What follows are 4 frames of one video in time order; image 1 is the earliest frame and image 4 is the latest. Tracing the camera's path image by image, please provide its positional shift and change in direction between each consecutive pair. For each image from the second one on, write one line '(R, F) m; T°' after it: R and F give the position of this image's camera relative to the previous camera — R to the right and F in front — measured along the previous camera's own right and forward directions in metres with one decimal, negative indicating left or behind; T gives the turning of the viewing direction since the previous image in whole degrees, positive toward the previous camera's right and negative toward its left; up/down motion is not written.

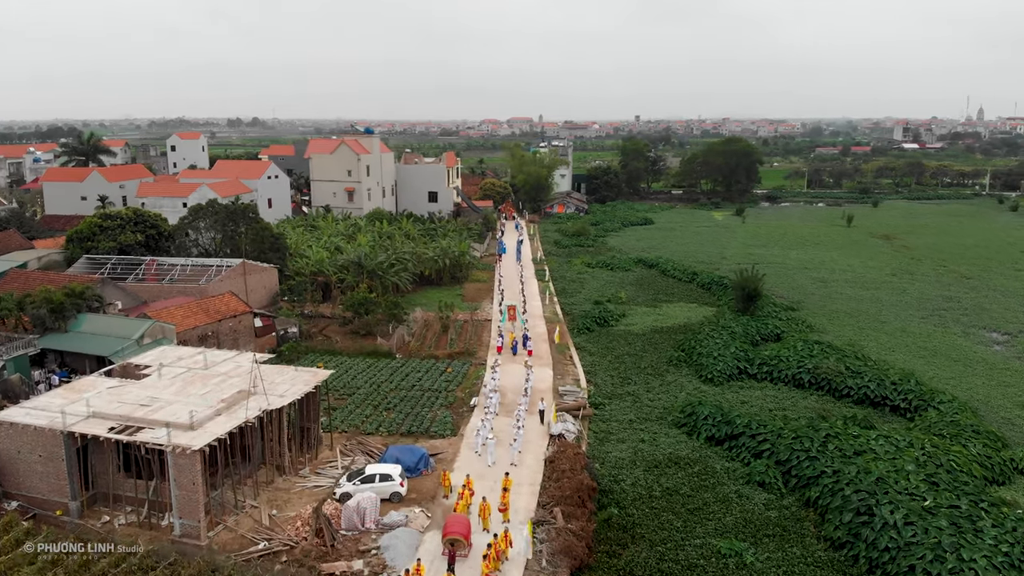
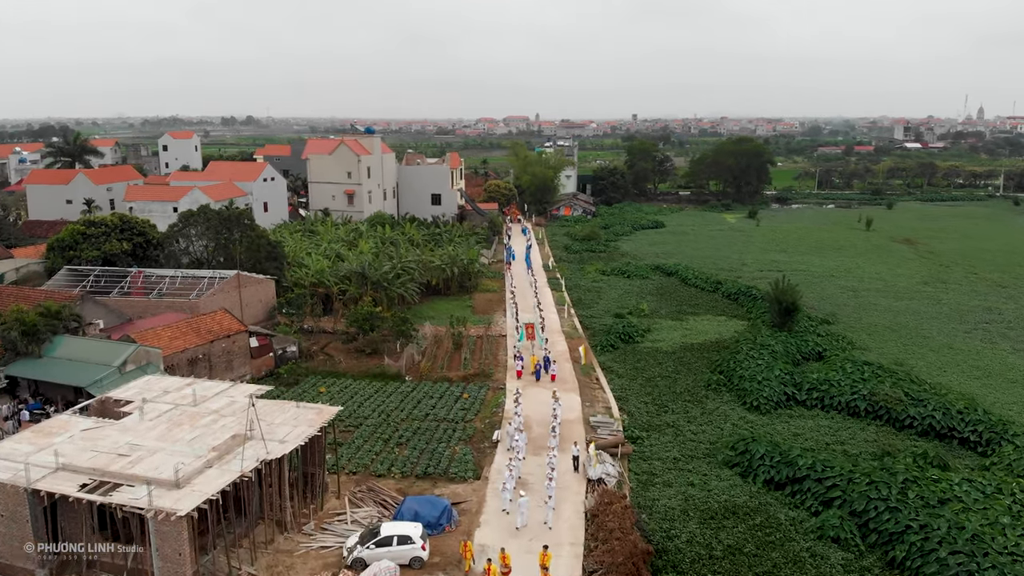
(-0.9, +2.3) m; 0°
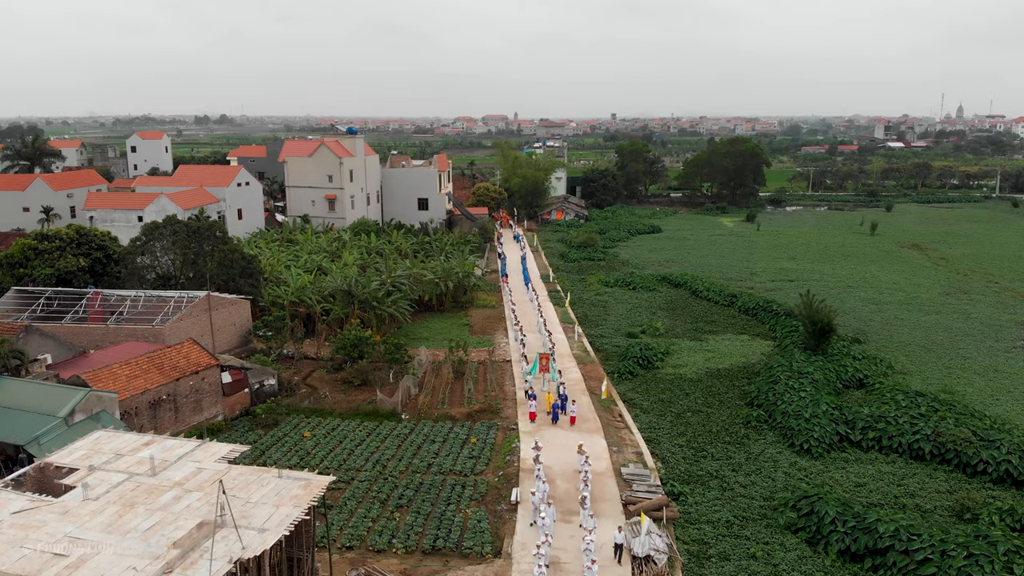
(-0.9, +2.9) m; +2°
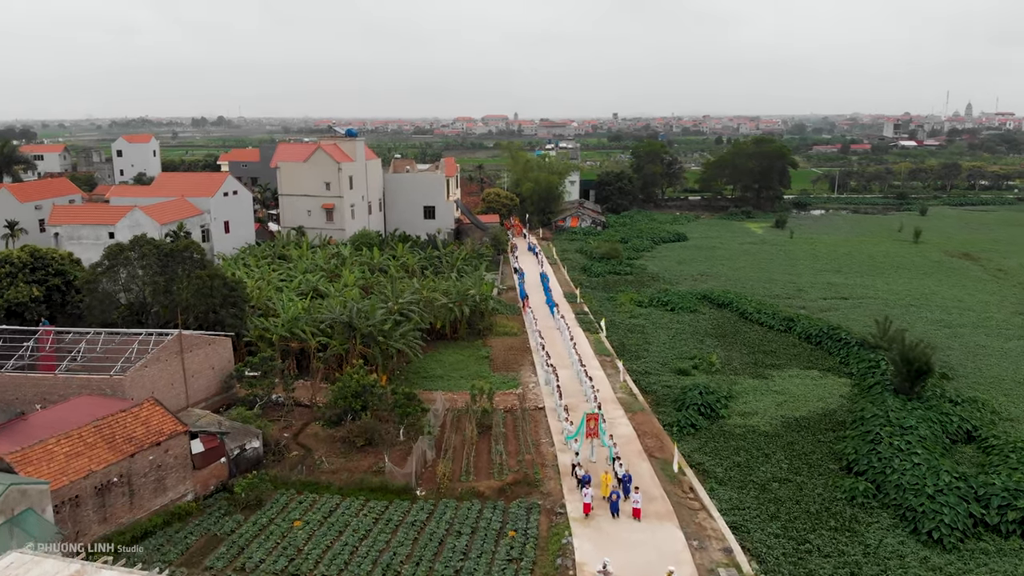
(-1.0, +4.2) m; 0°
